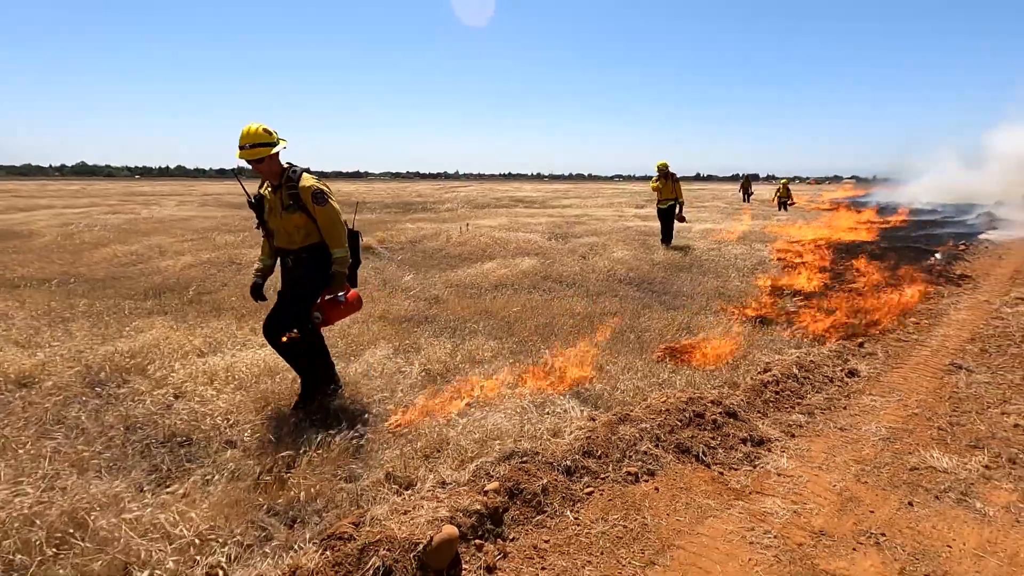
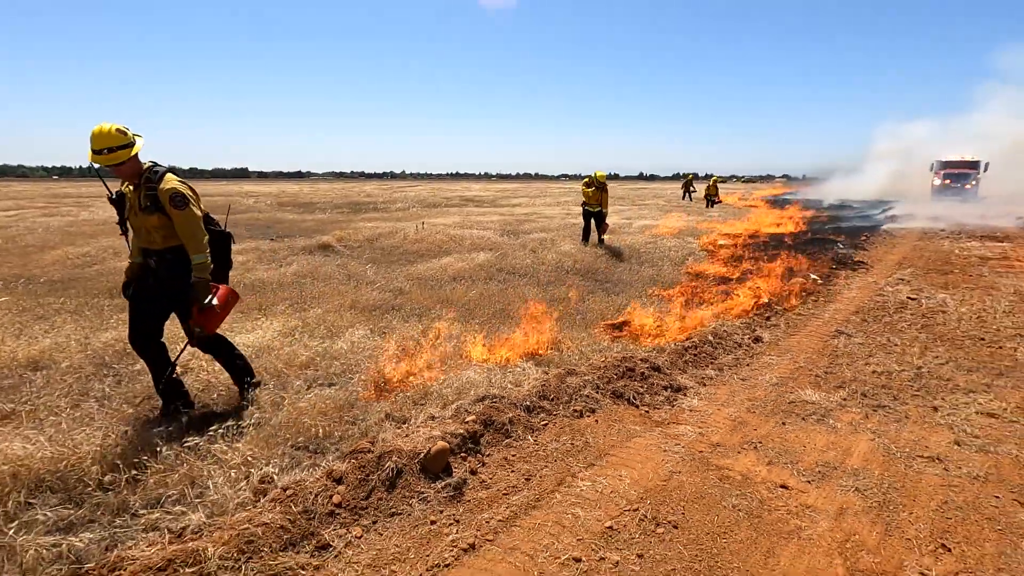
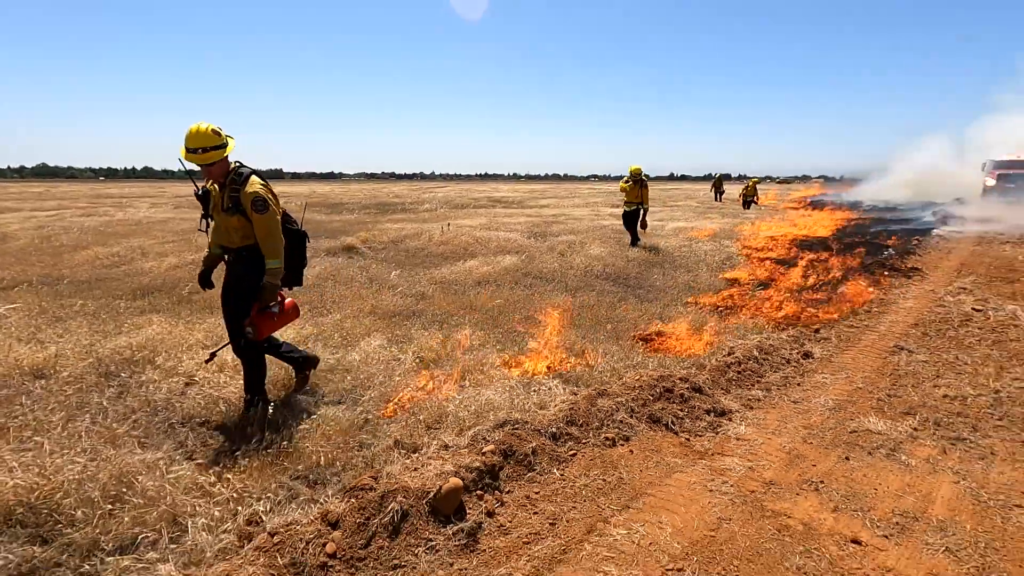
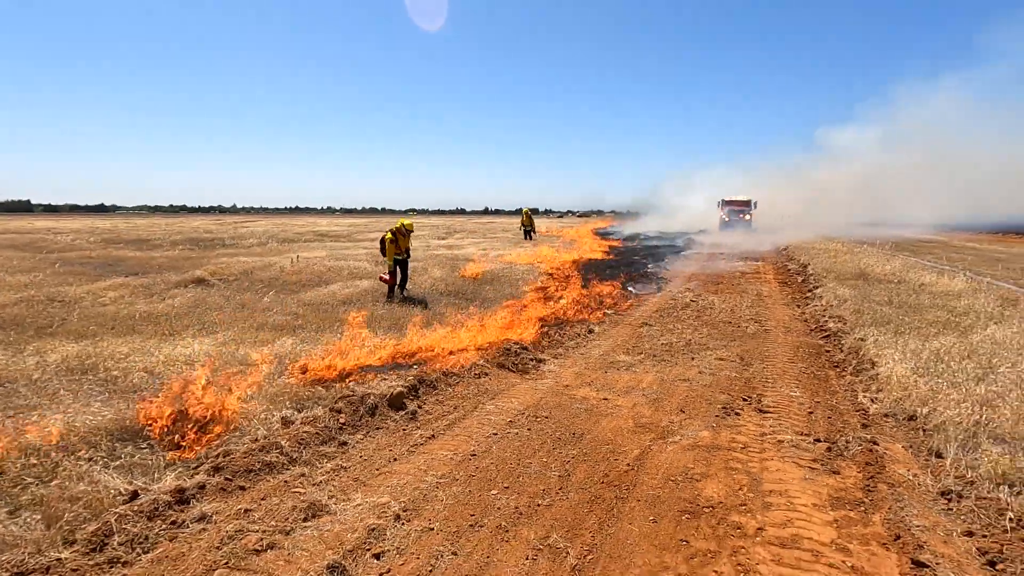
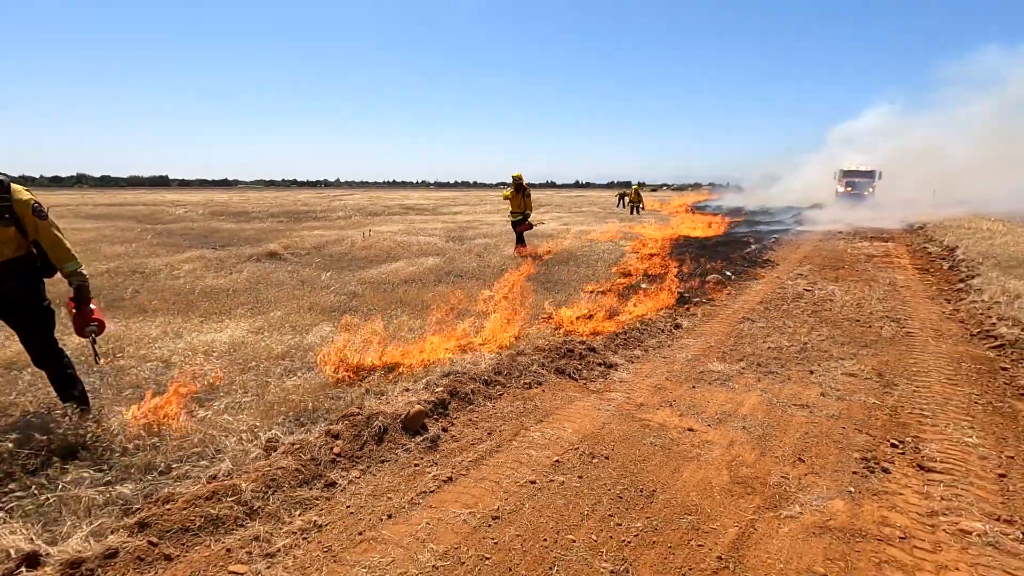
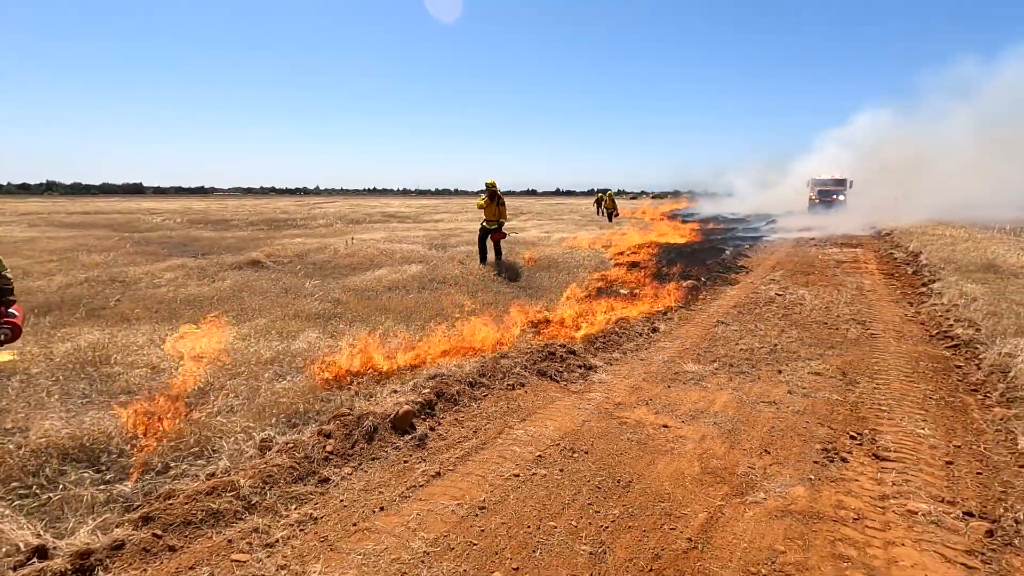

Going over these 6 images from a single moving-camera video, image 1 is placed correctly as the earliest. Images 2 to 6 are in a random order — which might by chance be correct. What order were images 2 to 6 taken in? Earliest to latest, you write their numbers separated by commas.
3, 2, 5, 6, 4
